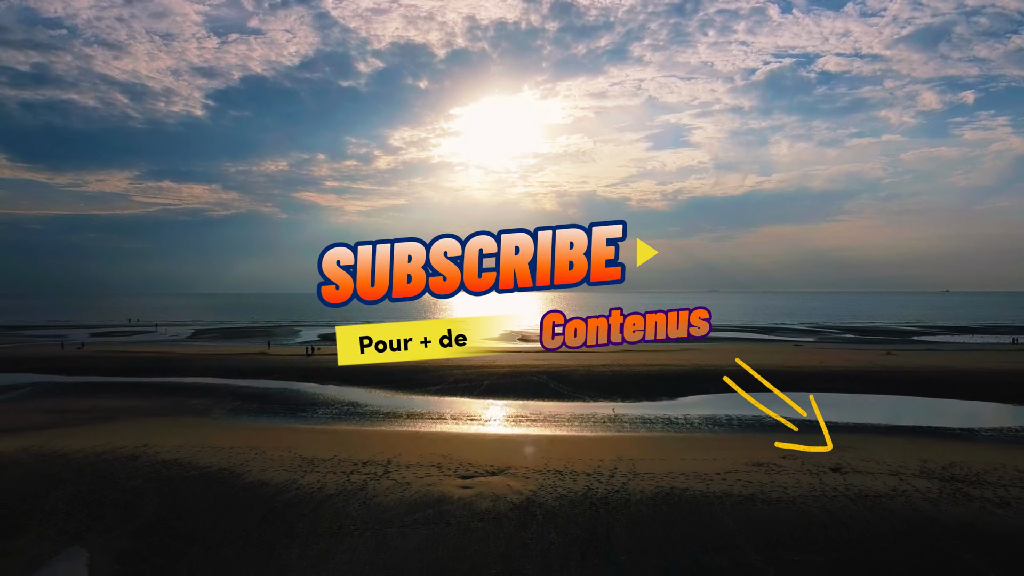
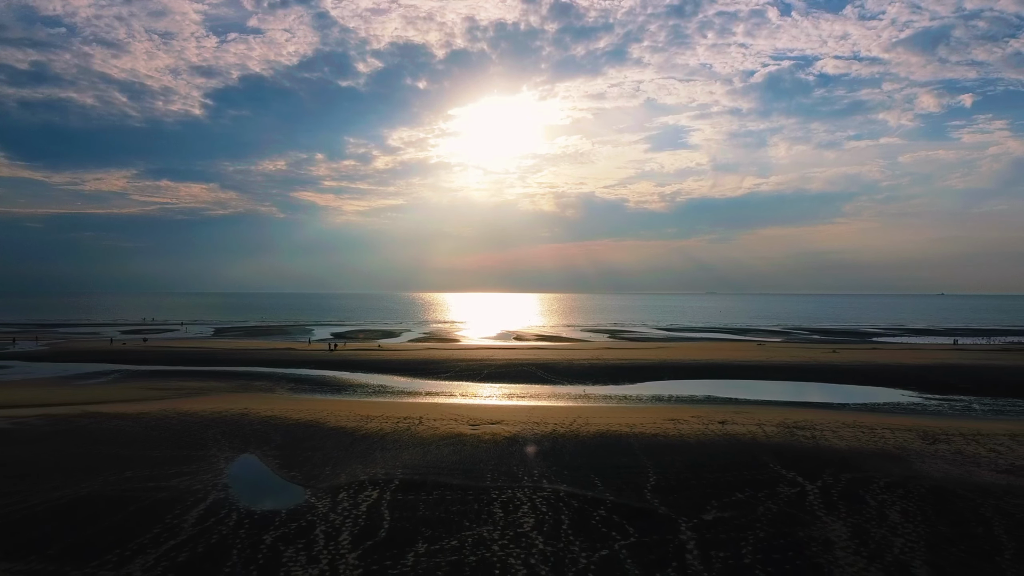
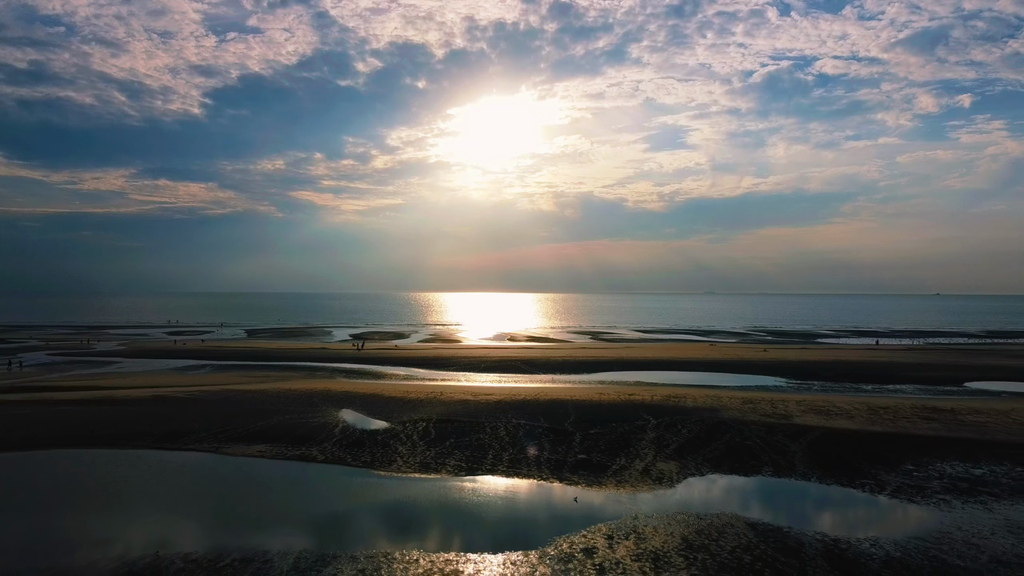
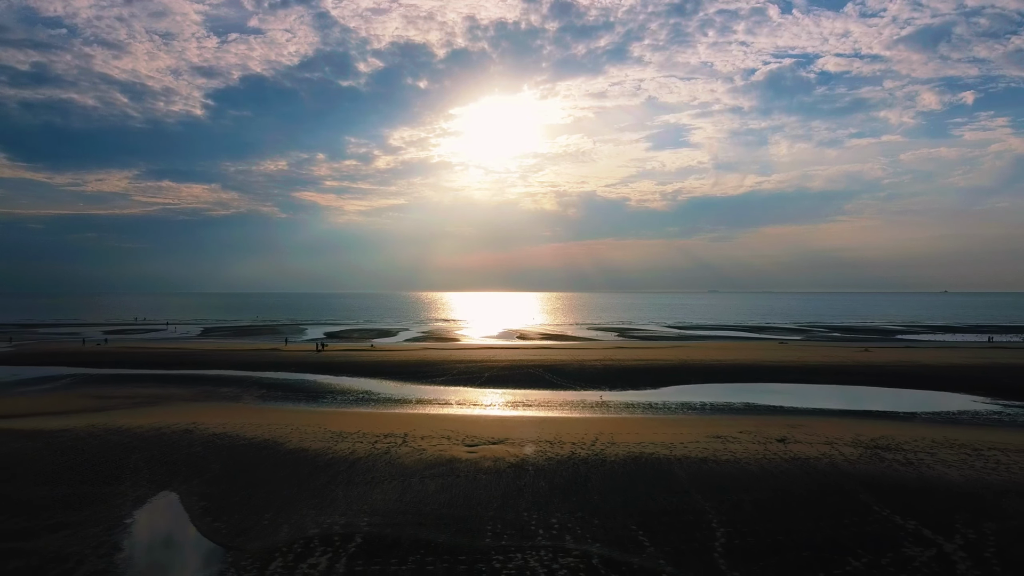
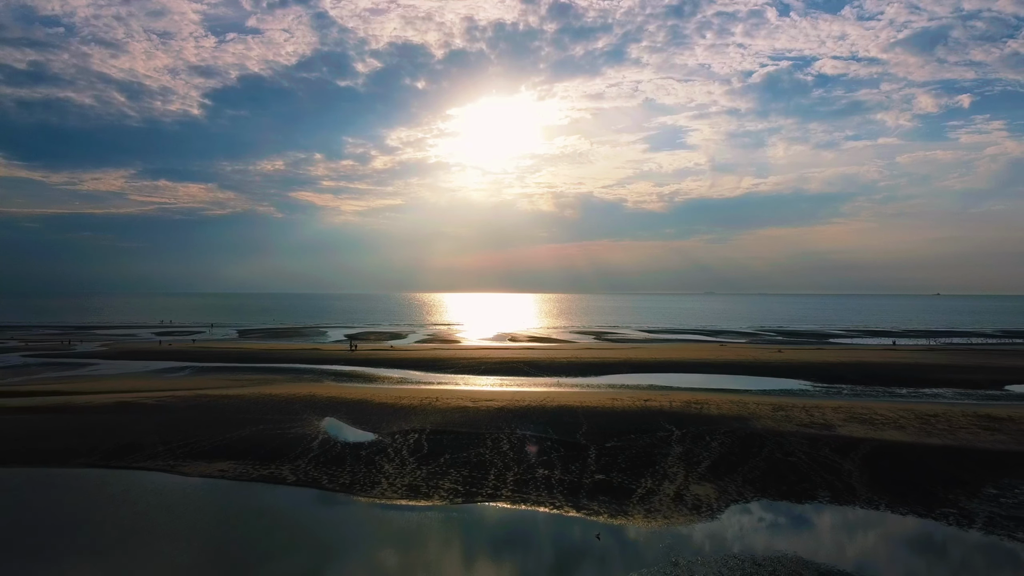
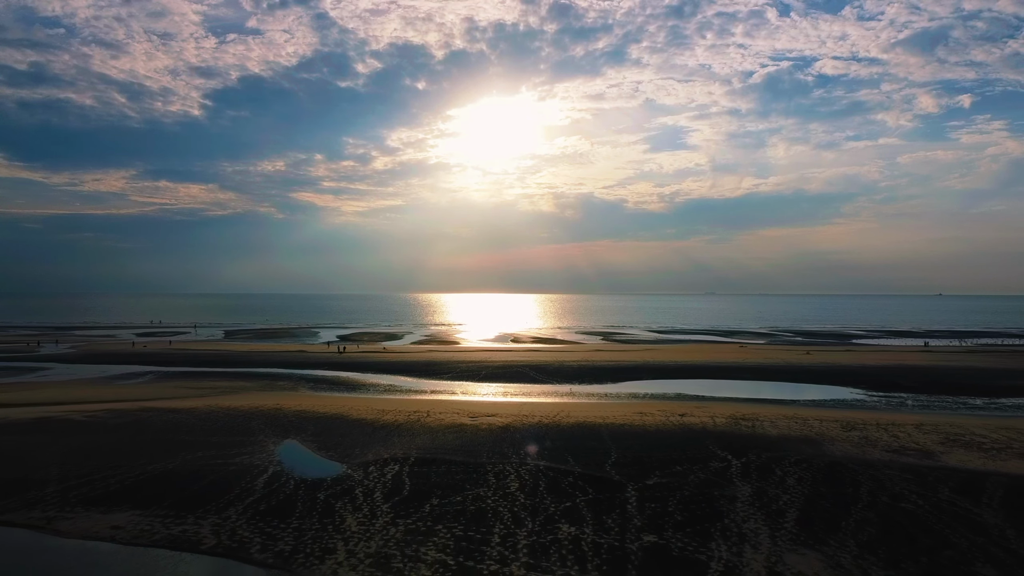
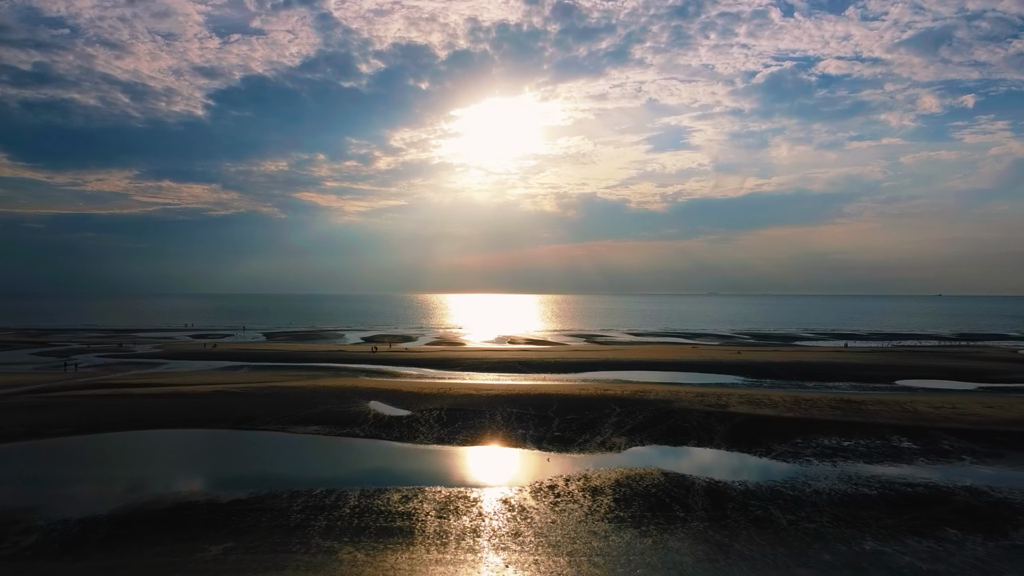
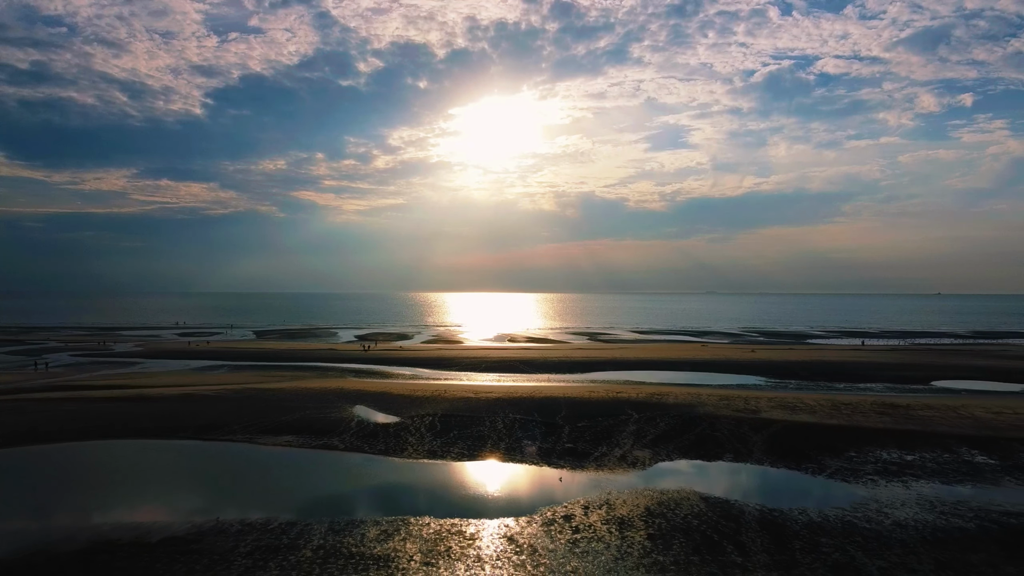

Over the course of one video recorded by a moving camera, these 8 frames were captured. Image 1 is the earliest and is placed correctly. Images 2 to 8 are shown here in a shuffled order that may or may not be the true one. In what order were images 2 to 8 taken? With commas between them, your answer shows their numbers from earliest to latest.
4, 2, 6, 5, 3, 8, 7
